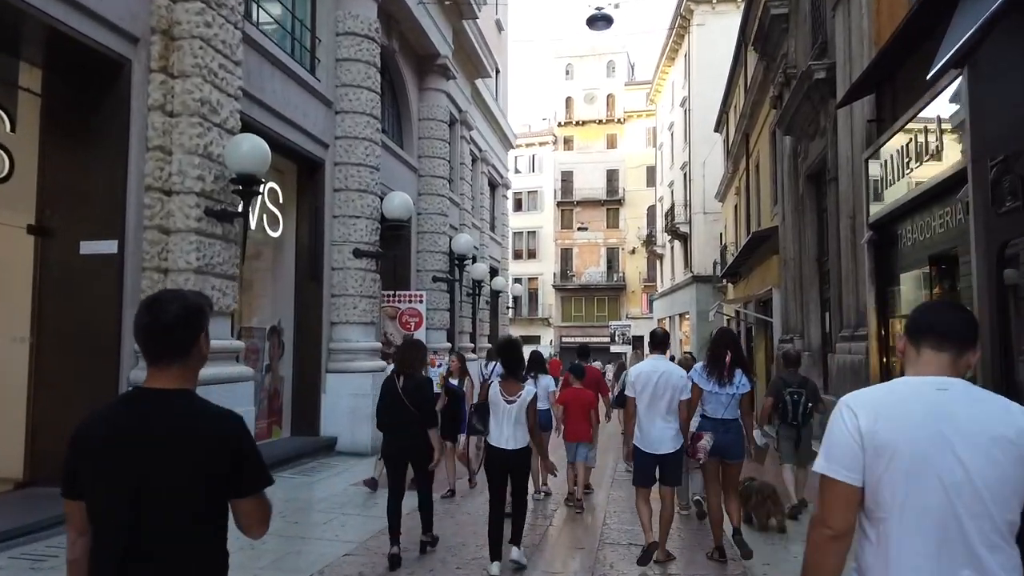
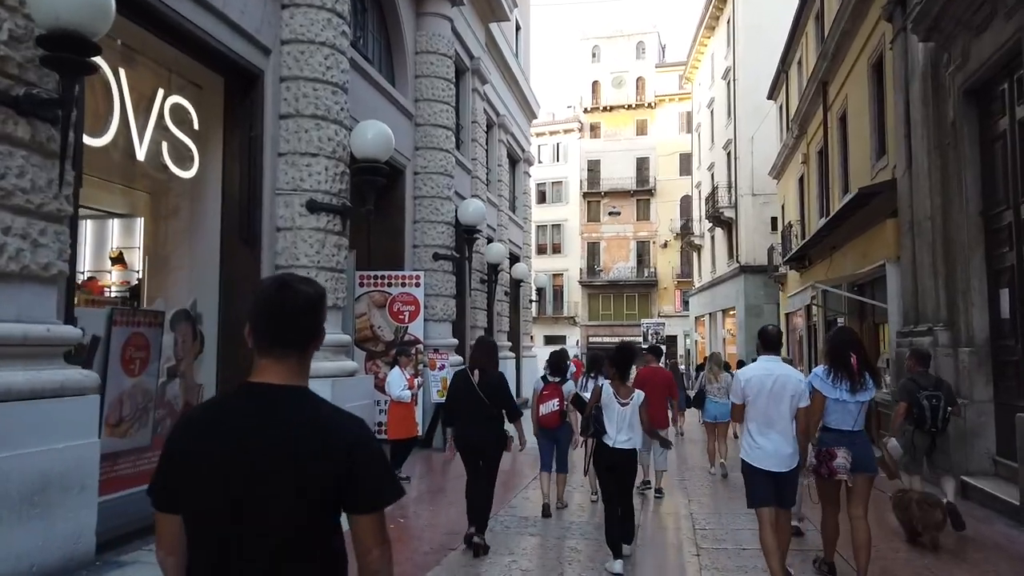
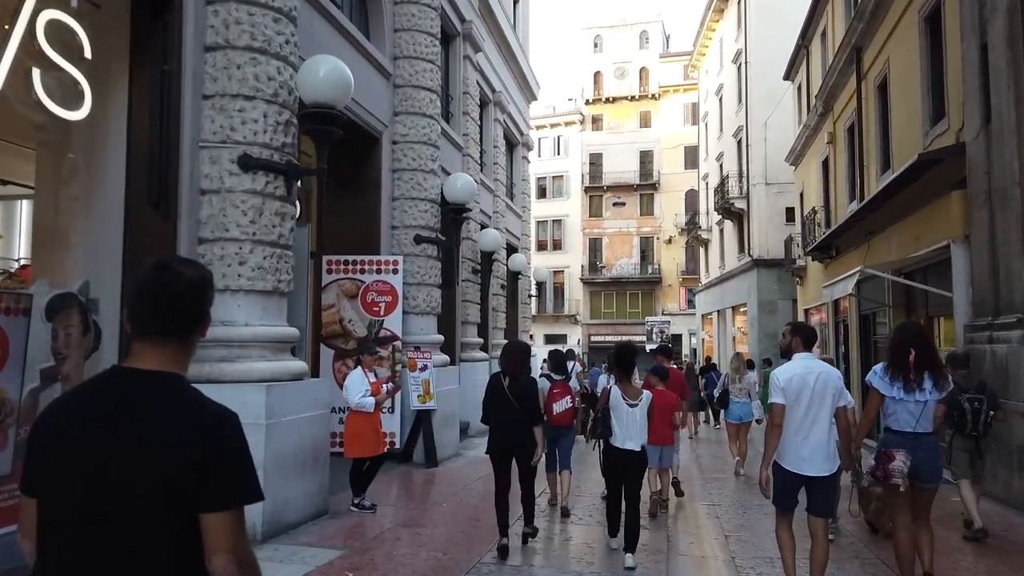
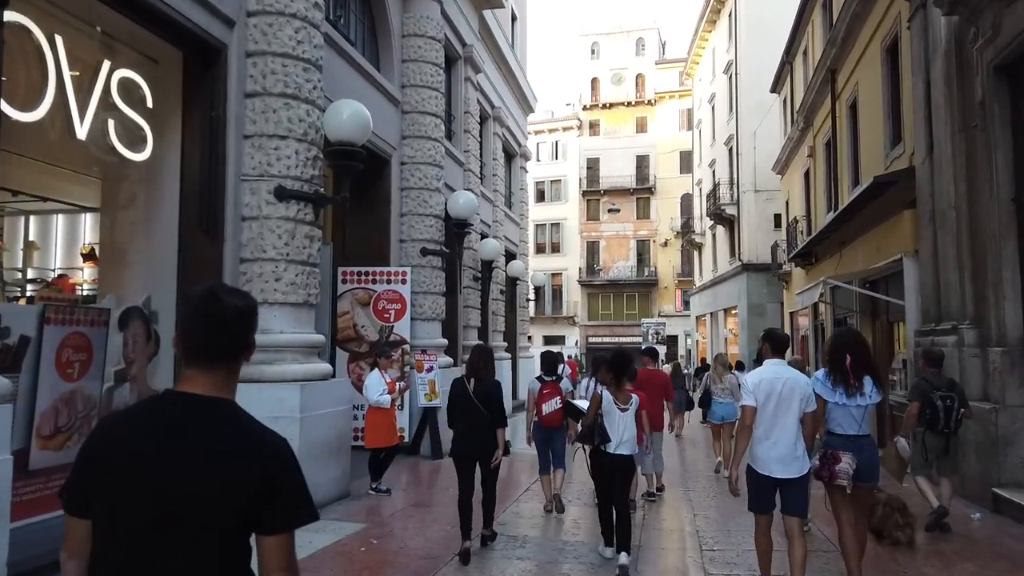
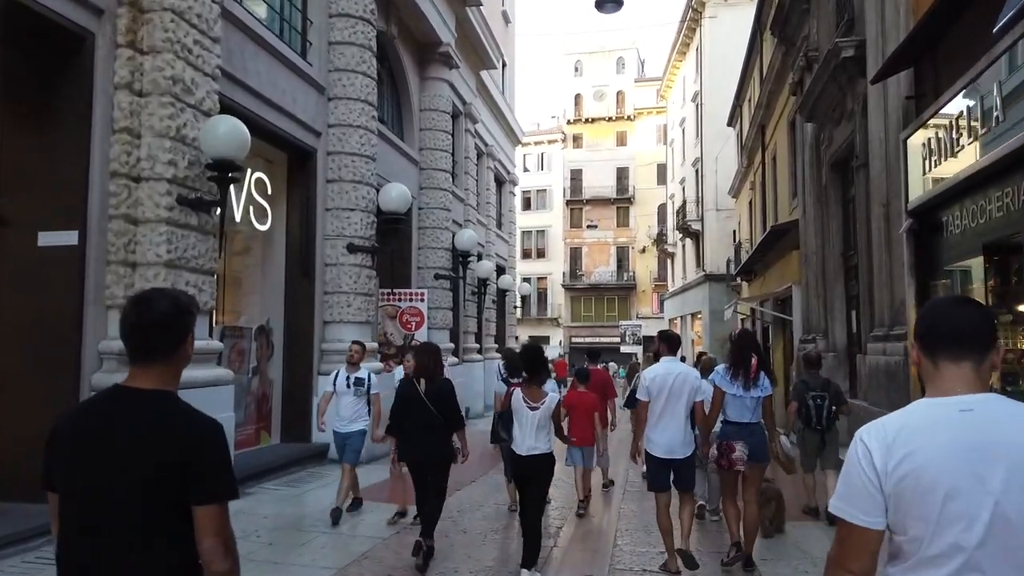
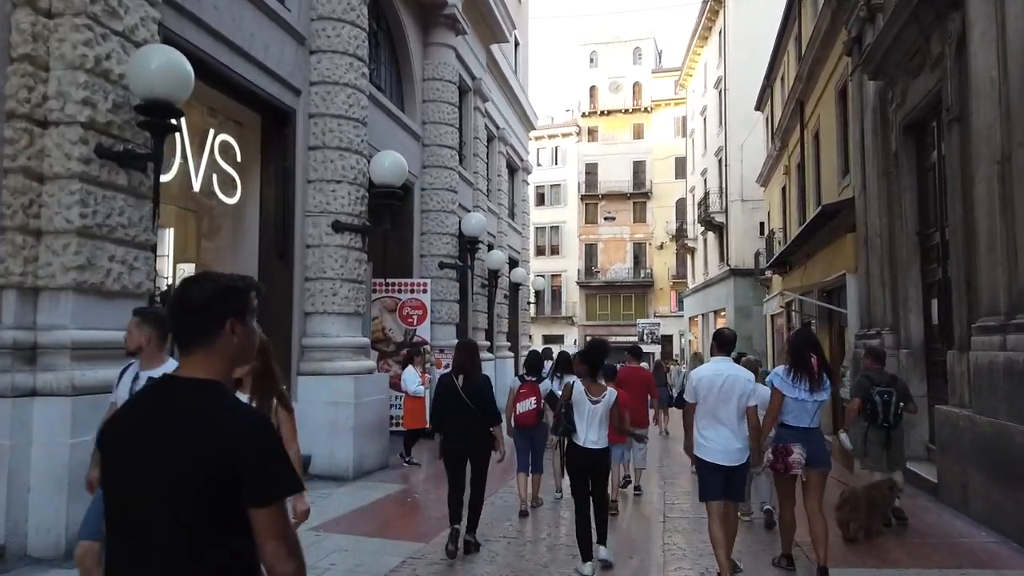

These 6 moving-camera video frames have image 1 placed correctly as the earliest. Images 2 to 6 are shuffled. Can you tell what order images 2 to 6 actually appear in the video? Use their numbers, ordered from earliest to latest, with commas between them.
5, 6, 2, 4, 3
